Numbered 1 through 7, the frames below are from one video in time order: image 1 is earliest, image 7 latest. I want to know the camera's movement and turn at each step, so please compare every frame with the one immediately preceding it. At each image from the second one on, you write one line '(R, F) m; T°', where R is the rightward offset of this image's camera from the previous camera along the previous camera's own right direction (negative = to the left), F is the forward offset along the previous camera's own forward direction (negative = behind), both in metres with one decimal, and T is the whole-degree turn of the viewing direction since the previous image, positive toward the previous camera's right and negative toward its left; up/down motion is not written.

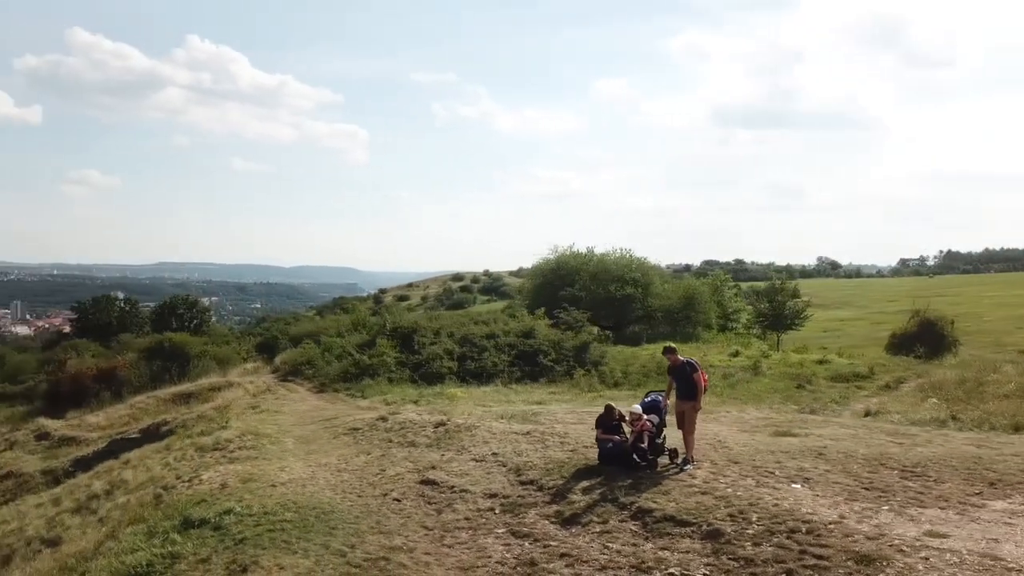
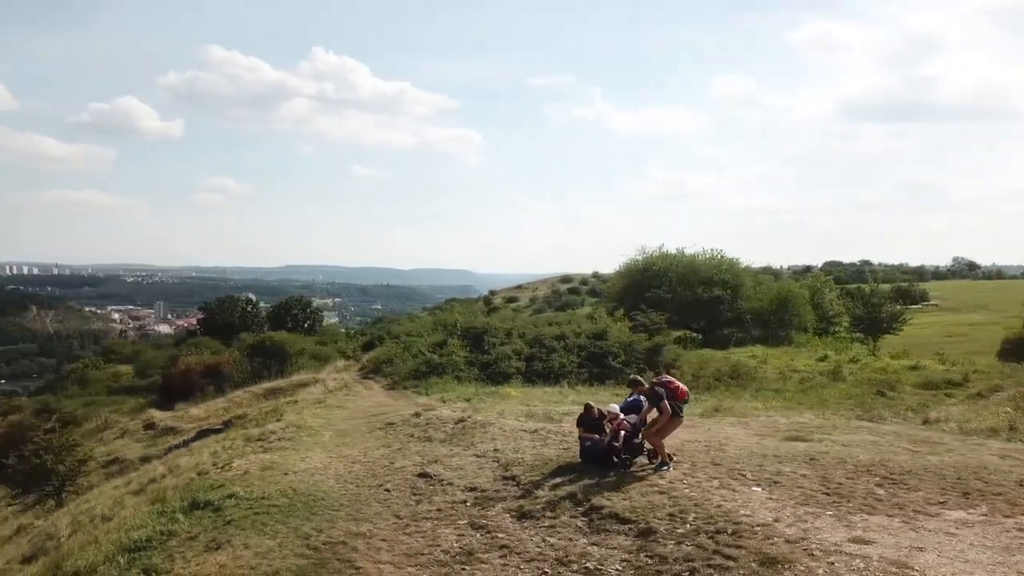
(+0.9, -0.1) m; -8°
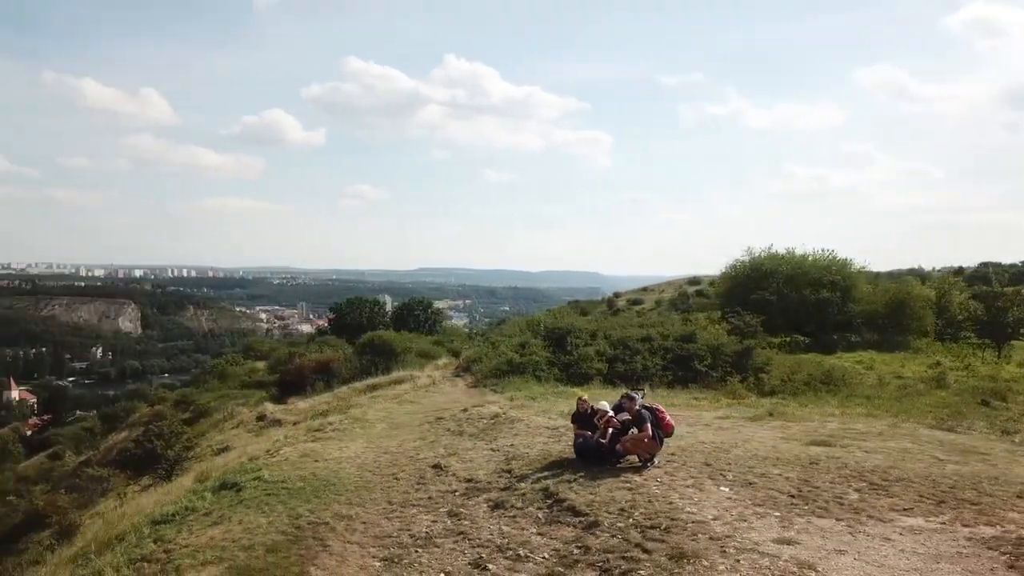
(+1.0, -0.1) m; -9°
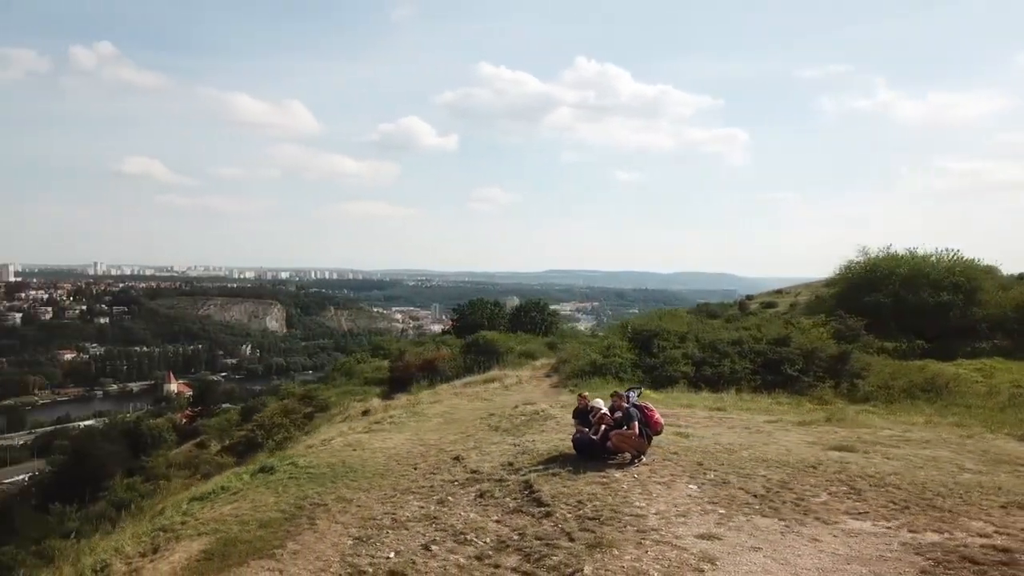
(+0.9, -0.1) m; -9°
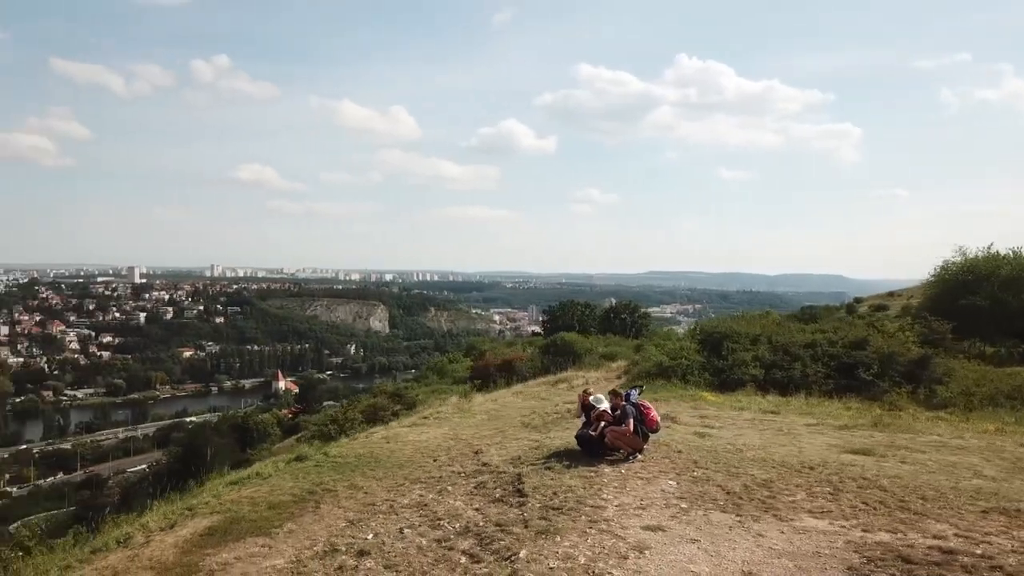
(+0.7, -0.2) m; -7°
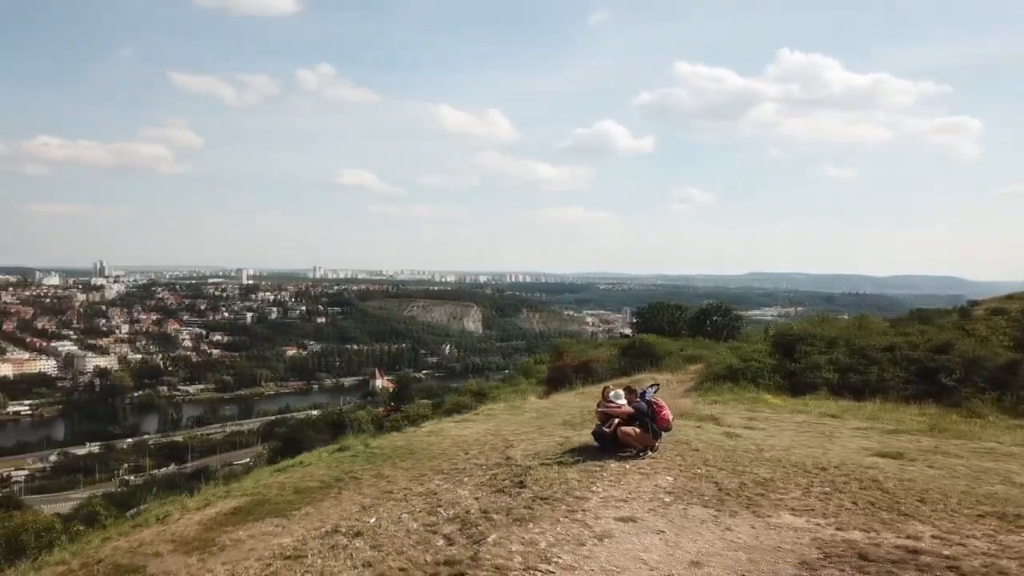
(+0.6, -0.2) m; -7°
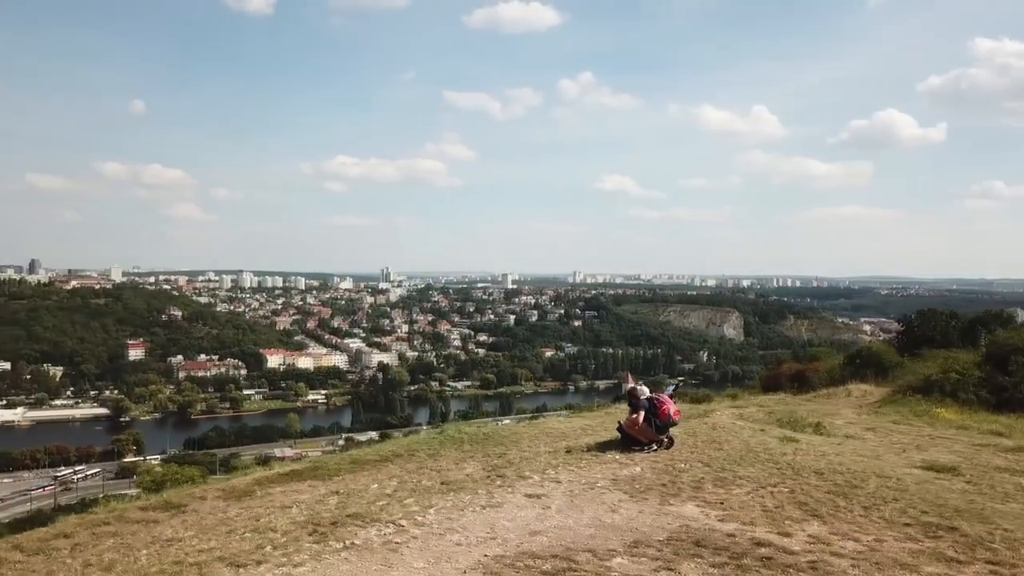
(+1.8, -0.3) m; -18°
